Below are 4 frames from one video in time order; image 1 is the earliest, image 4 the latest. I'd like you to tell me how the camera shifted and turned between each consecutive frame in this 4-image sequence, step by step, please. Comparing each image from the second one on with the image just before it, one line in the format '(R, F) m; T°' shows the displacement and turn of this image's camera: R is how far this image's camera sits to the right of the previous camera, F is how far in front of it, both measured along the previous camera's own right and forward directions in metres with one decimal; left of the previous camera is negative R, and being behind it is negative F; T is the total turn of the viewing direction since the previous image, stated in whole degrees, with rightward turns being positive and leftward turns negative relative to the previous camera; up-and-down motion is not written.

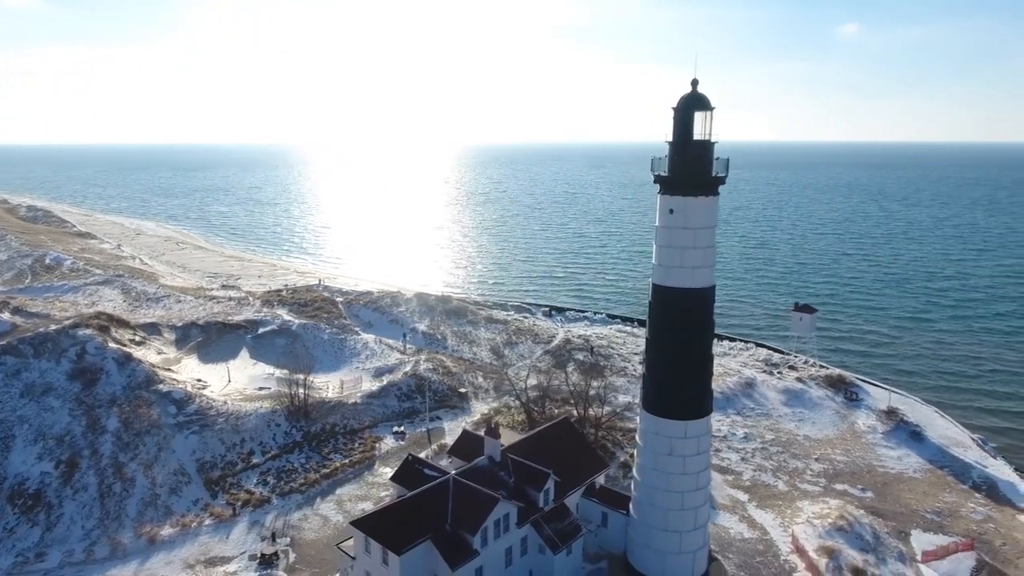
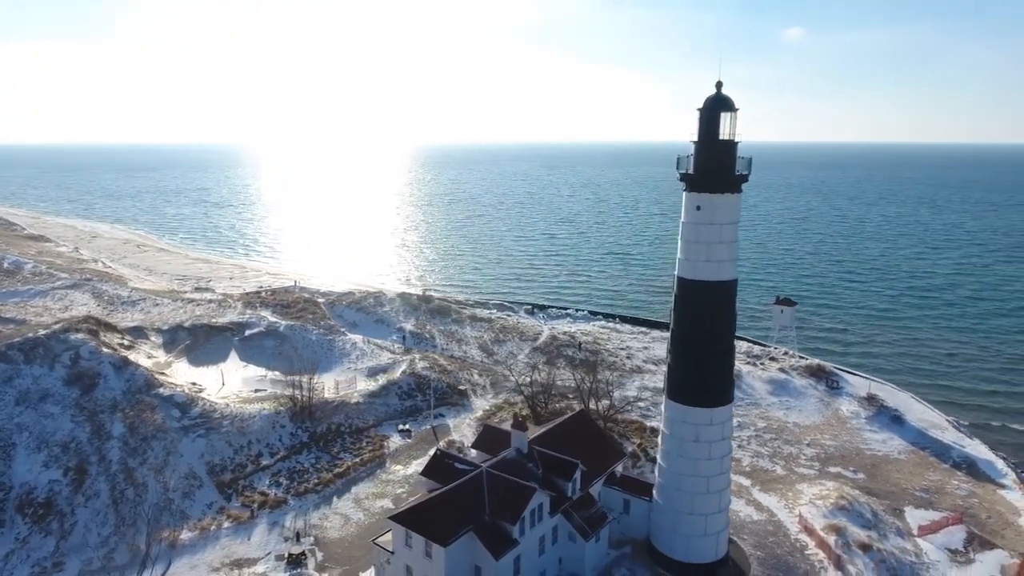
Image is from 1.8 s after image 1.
(-2.6, -0.5) m; +4°
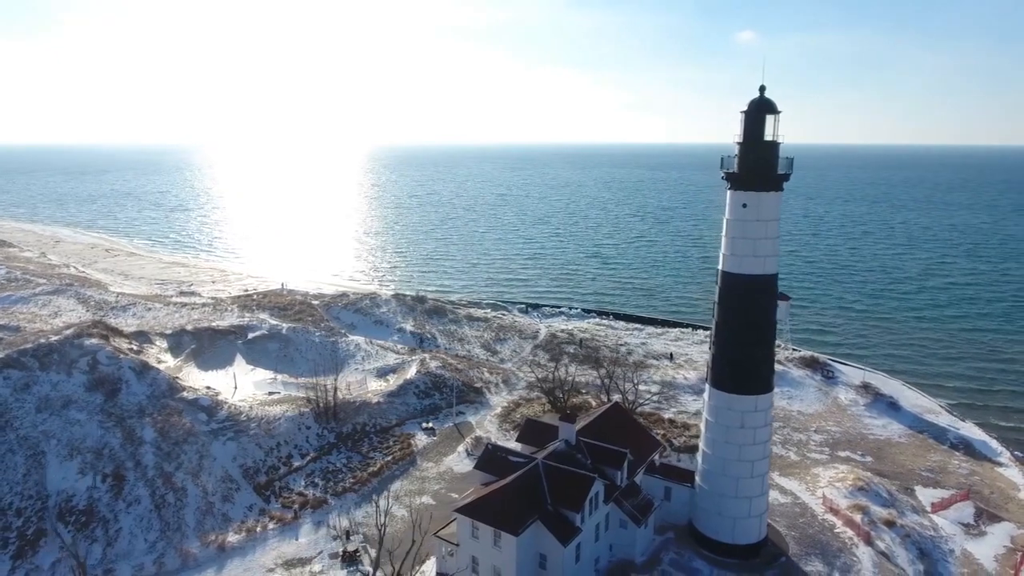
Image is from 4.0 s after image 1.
(-3.4, -0.5) m; +4°
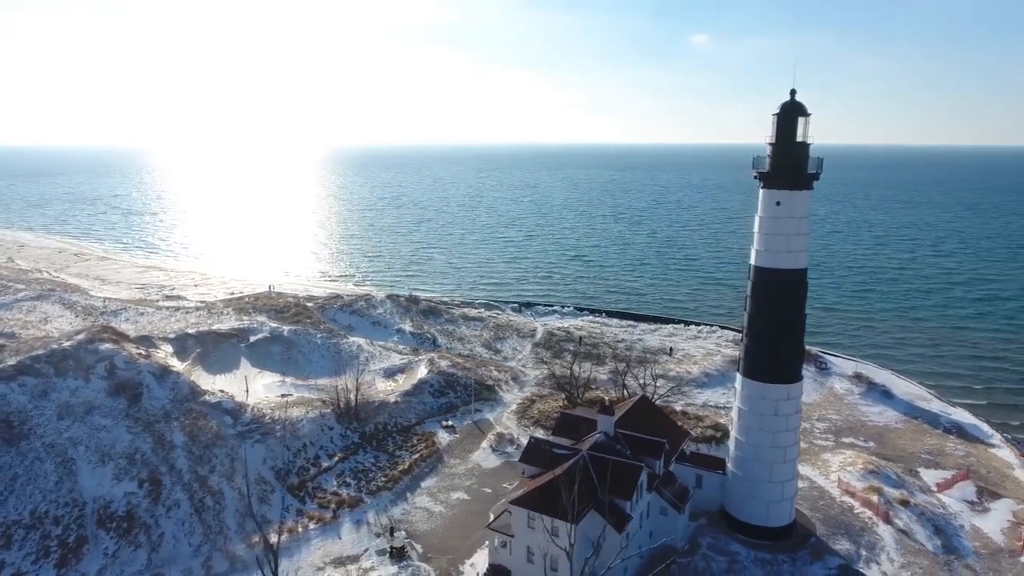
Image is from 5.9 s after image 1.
(-3.1, -0.5) m; +3°
